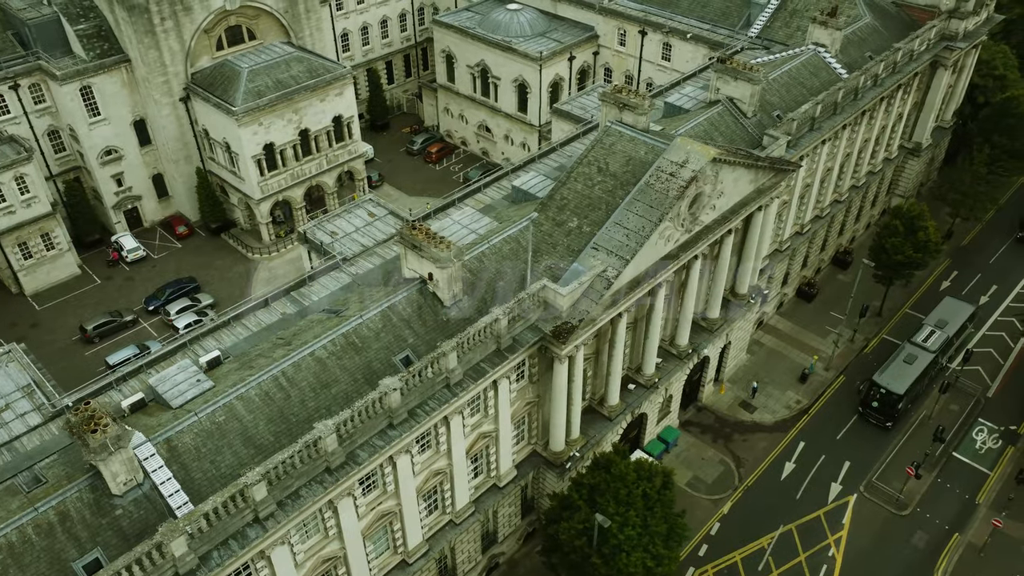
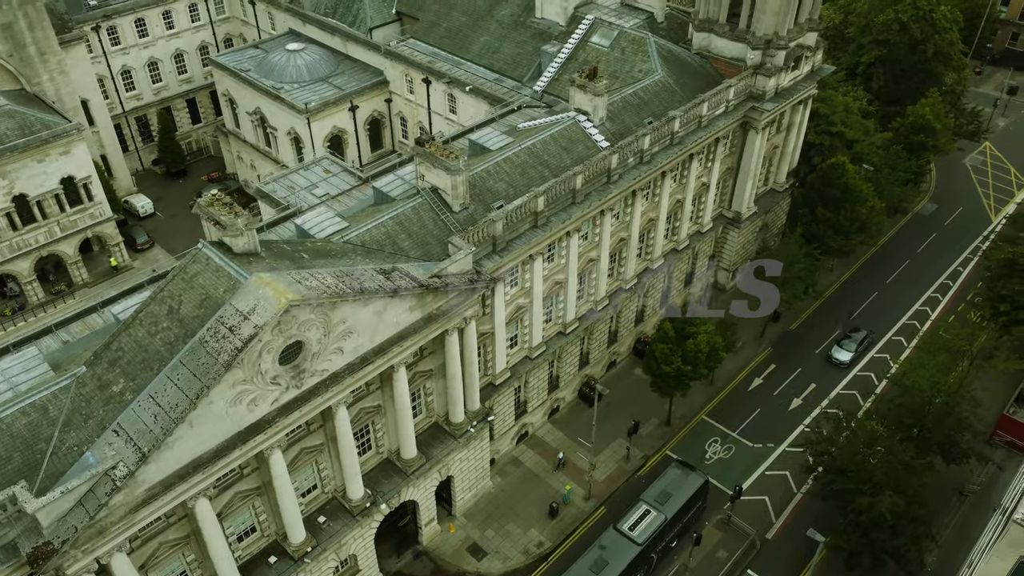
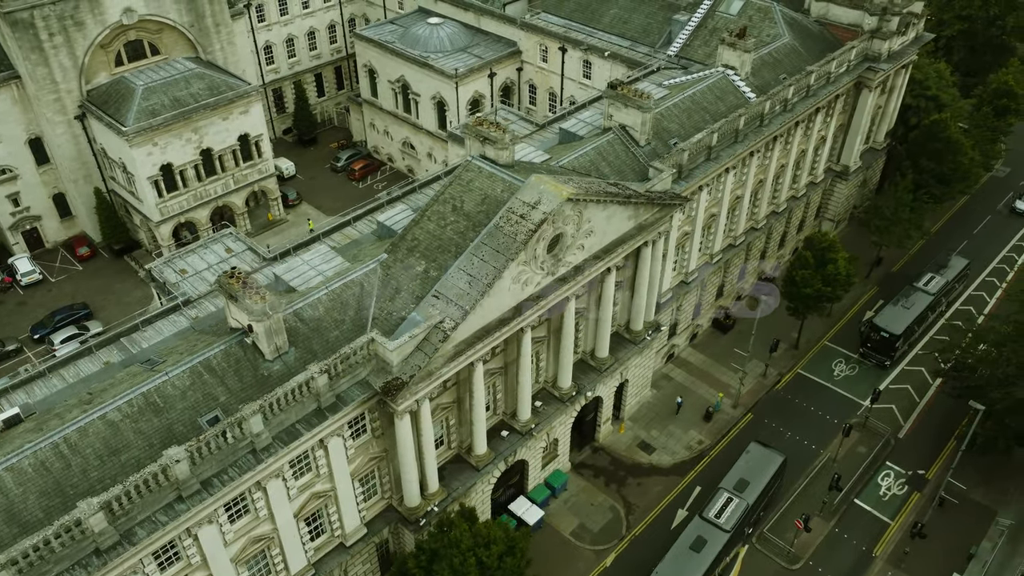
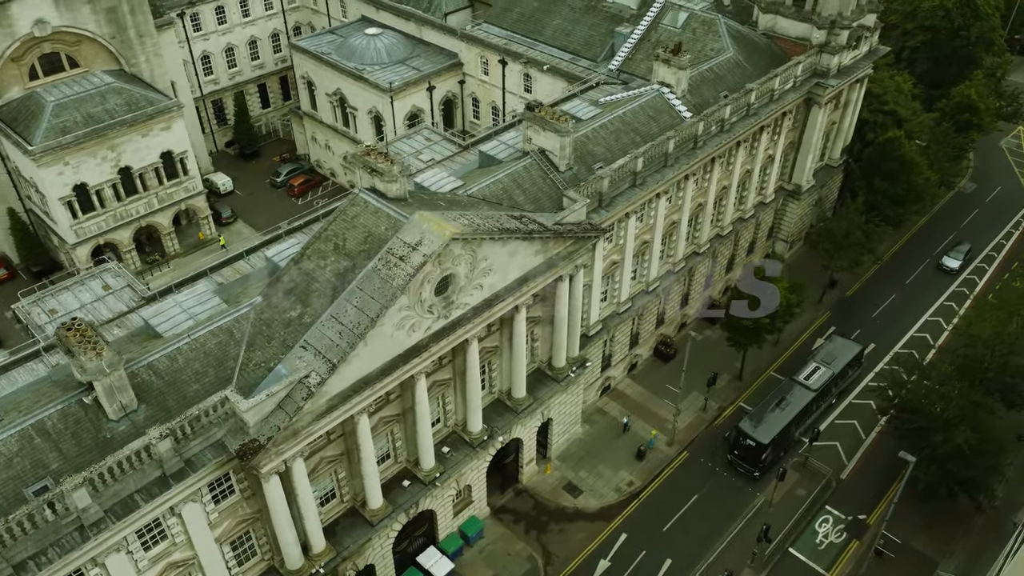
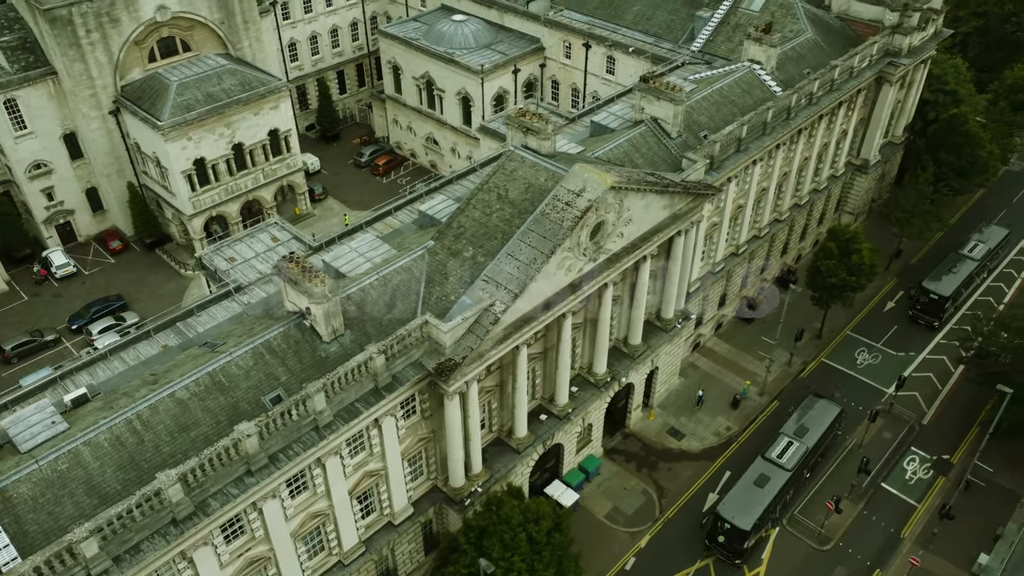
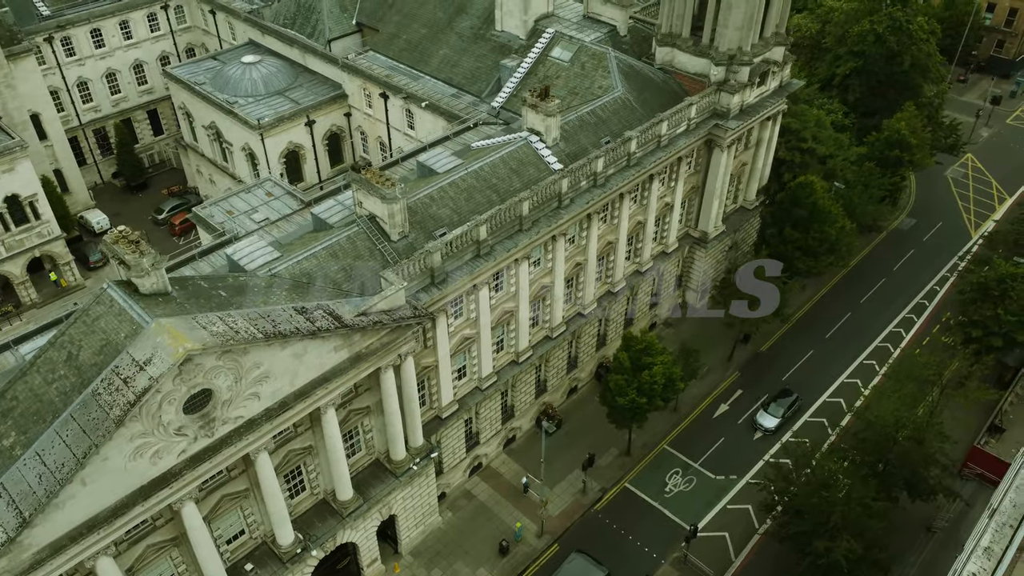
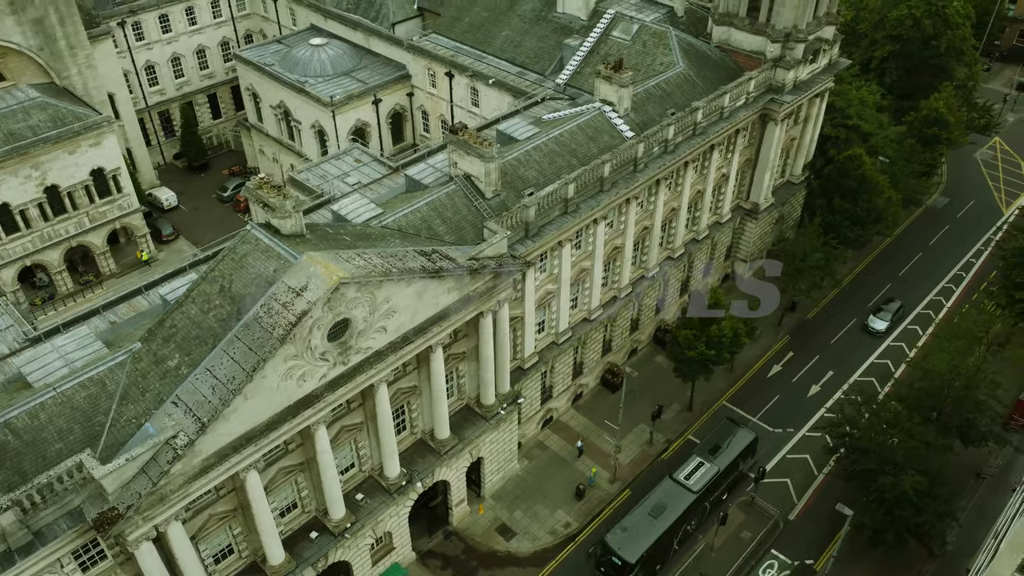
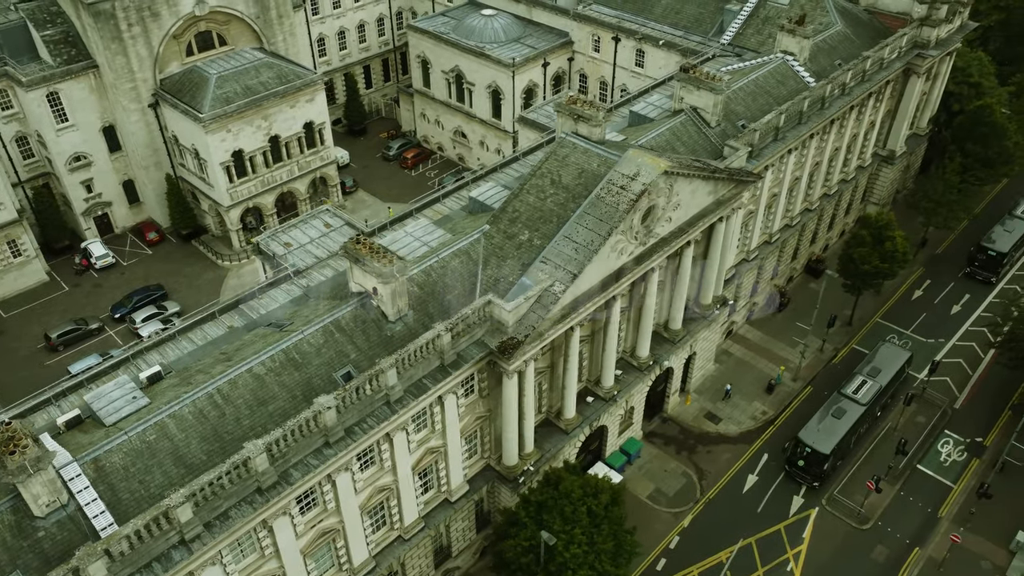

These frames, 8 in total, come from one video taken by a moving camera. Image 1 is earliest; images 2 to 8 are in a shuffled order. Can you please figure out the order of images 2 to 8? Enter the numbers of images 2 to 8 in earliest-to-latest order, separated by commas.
8, 5, 3, 4, 7, 2, 6
